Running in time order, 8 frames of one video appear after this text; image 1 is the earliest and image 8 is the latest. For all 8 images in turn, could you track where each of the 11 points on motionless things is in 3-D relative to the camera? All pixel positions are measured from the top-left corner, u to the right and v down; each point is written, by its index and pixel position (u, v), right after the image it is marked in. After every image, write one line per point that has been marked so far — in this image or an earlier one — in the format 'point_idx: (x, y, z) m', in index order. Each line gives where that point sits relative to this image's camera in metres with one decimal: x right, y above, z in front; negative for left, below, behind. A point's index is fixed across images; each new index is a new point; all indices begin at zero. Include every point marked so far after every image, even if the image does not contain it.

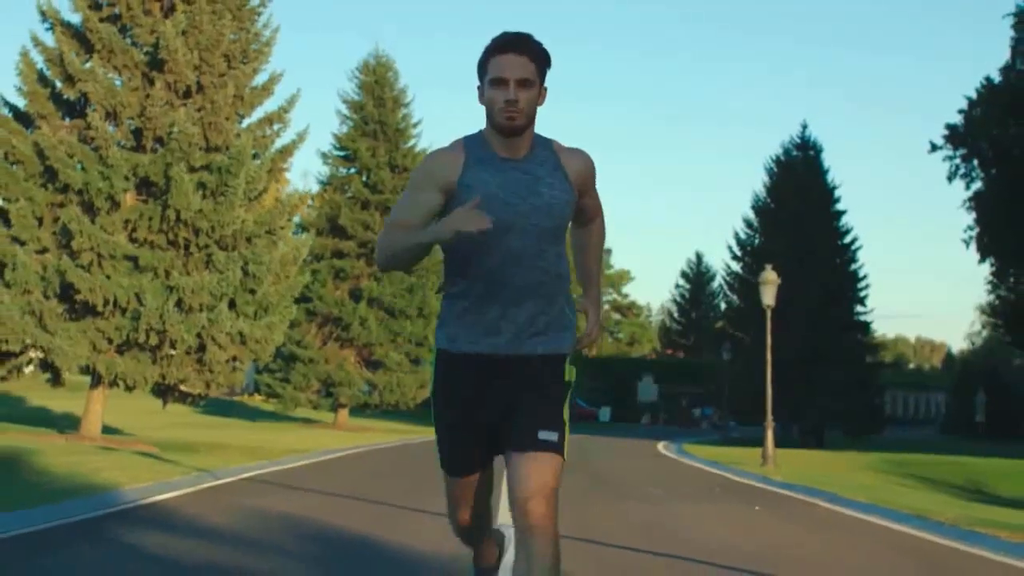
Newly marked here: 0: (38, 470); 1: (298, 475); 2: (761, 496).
0: (-6.4, -2.5, +18.6) m
1: (-2.9, -2.7, +19.2) m
2: (+3.6, -2.9, +18.8) m
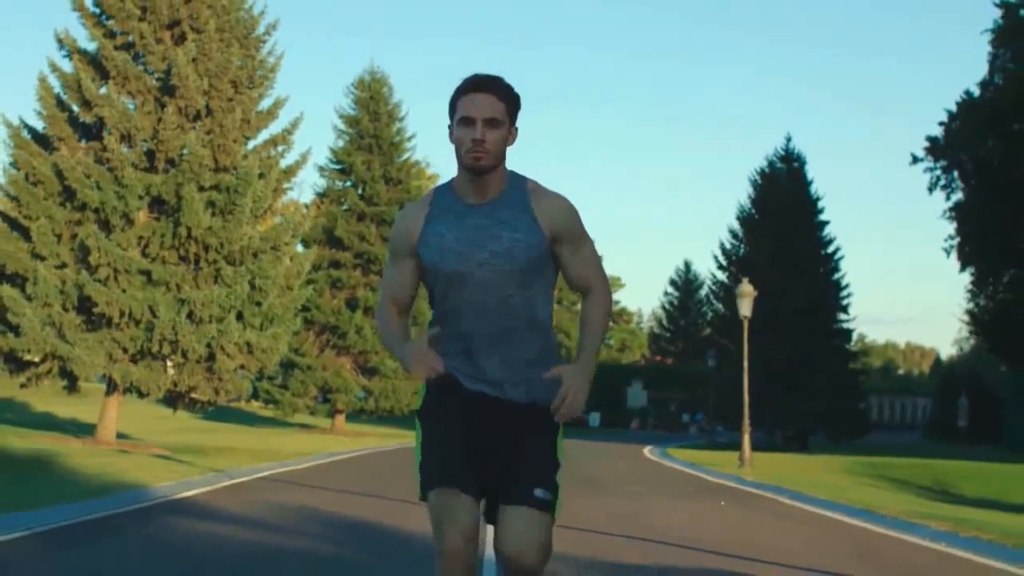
0: (-6.6, -2.7, +20.3) m
1: (-3.1, -2.9, +20.9) m
2: (+3.5, -3.1, +20.6) m
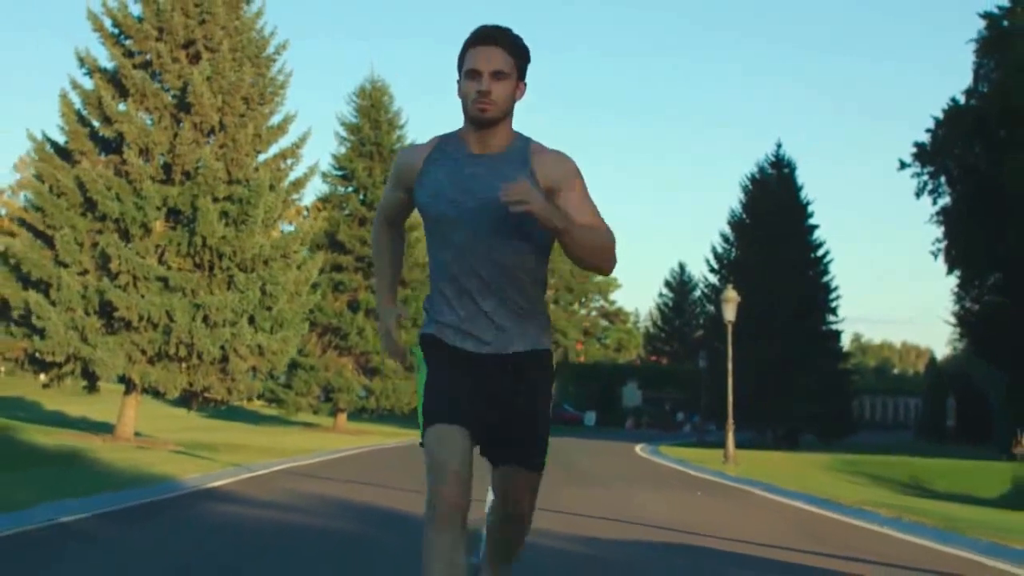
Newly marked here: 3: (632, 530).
0: (-6.6, -2.9, +22.0) m
1: (-3.1, -3.0, +22.6) m
2: (+3.4, -3.3, +22.3) m
3: (+1.4, -2.6, +14.6) m
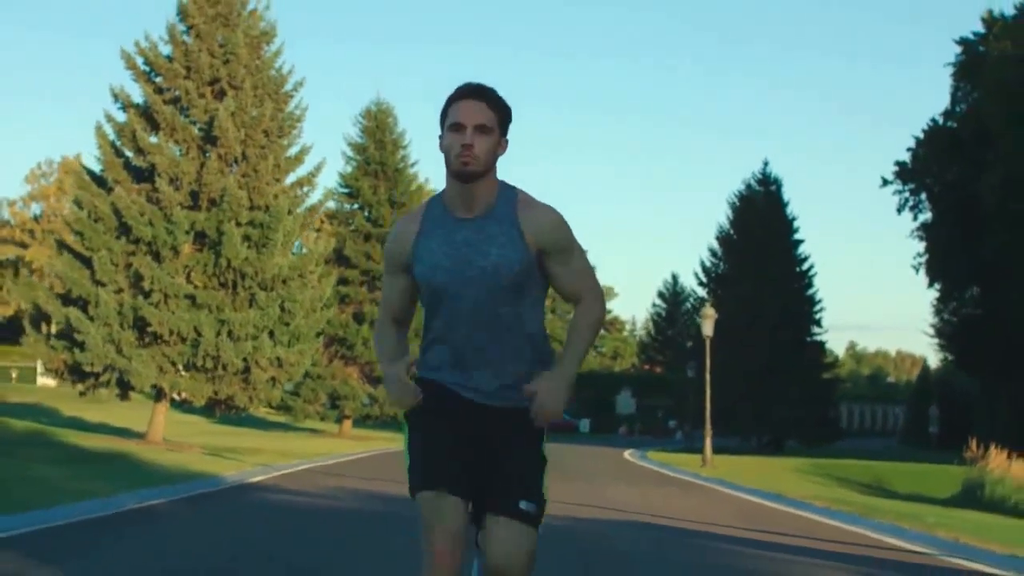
0: (-6.7, -3.2, +25.0) m
1: (-3.2, -3.4, +25.5) m
2: (+3.3, -3.7, +25.2) m
3: (+1.4, -2.9, +17.6) m
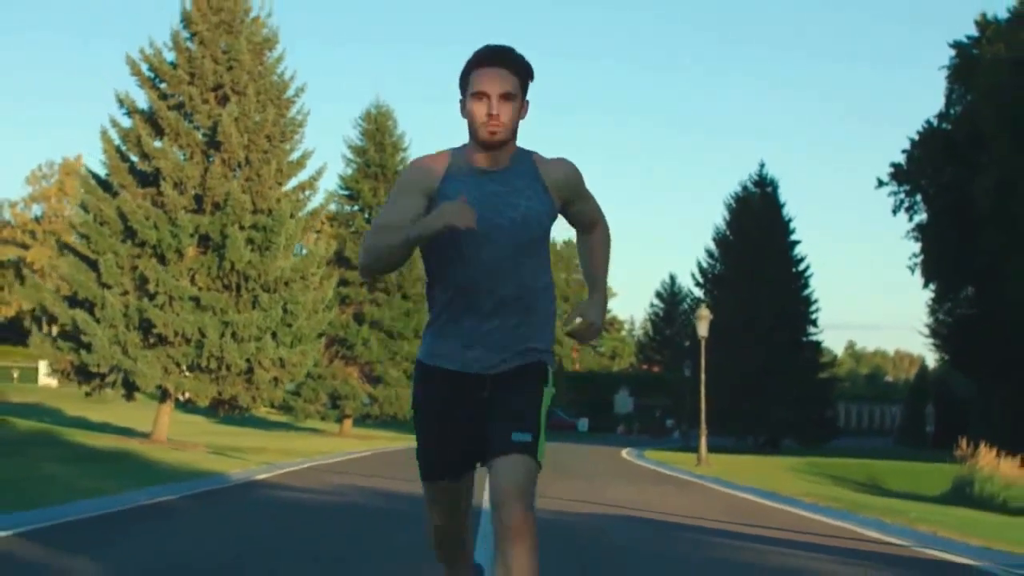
0: (-6.8, -3.3, +25.6) m
1: (-3.2, -3.5, +26.2) m
2: (+3.3, -3.7, +25.9) m
3: (+1.3, -3.0, +18.2) m
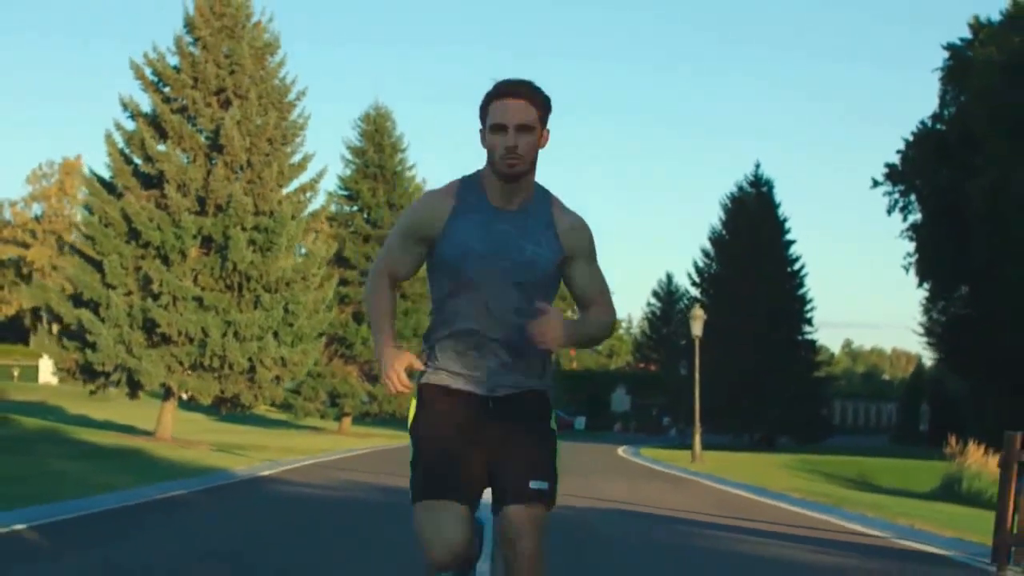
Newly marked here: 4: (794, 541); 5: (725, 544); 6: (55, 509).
0: (-6.8, -3.3, +26.2) m
1: (-3.3, -3.5, +26.8) m
2: (+3.2, -3.7, +26.5) m
3: (+1.3, -3.0, +18.8) m
4: (+3.0, -2.7, +14.6) m
5: (+2.3, -2.7, +14.3) m
6: (-5.6, -2.7, +16.5) m
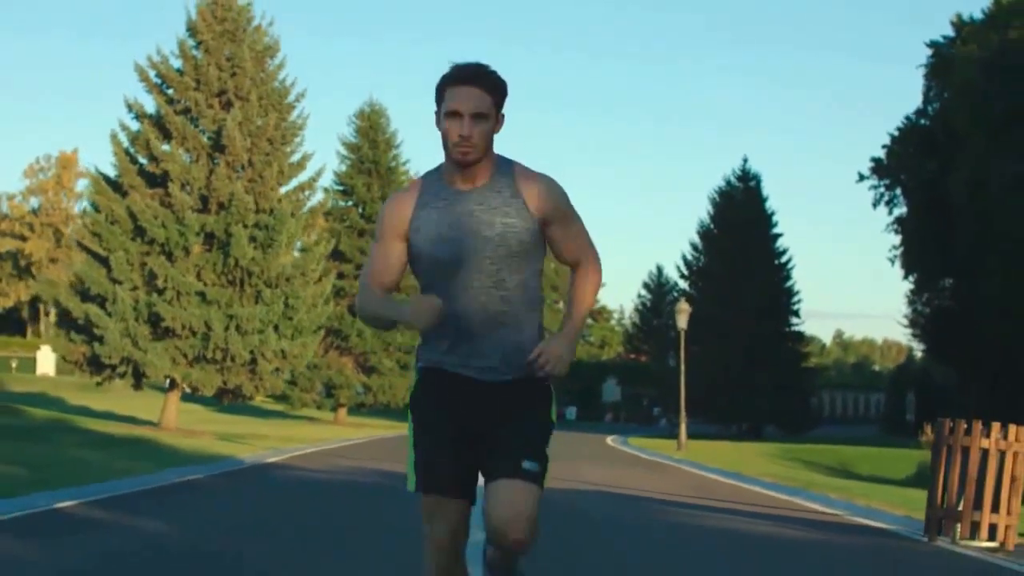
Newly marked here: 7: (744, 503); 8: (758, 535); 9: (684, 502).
0: (-7.0, -3.3, +27.5) m
1: (-3.5, -3.4, +28.1) m
2: (+3.1, -3.7, +27.9) m
3: (+1.2, -3.0, +20.2) m
4: (+2.9, -2.7, +15.9) m
5: (+2.2, -2.7, +15.7) m
6: (-5.7, -2.7, +17.8) m
7: (+3.1, -2.9, +17.9) m
8: (+2.6, -2.6, +14.1) m
9: (+2.3, -2.9, +18.1) m
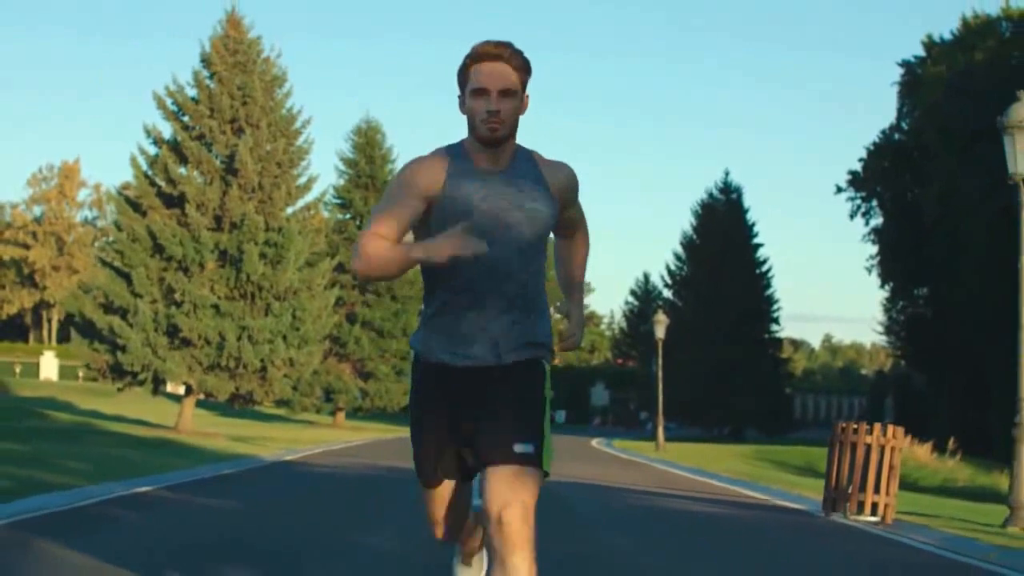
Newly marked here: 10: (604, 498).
0: (-7.2, -3.6, +30.4) m
1: (-3.7, -3.8, +31.1) m
2: (+2.8, -4.0, +30.9) m
3: (+1.0, -3.3, +23.2) m
4: (+2.8, -3.1, +18.9) m
5: (+2.0, -3.0, +18.7) m
6: (-5.9, -3.0, +20.8) m
7: (+2.9, -3.2, +20.9) m
8: (+2.4, -2.9, +17.1) m
9: (+2.1, -3.2, +21.1) m
10: (+1.2, -3.1, +19.4) m
